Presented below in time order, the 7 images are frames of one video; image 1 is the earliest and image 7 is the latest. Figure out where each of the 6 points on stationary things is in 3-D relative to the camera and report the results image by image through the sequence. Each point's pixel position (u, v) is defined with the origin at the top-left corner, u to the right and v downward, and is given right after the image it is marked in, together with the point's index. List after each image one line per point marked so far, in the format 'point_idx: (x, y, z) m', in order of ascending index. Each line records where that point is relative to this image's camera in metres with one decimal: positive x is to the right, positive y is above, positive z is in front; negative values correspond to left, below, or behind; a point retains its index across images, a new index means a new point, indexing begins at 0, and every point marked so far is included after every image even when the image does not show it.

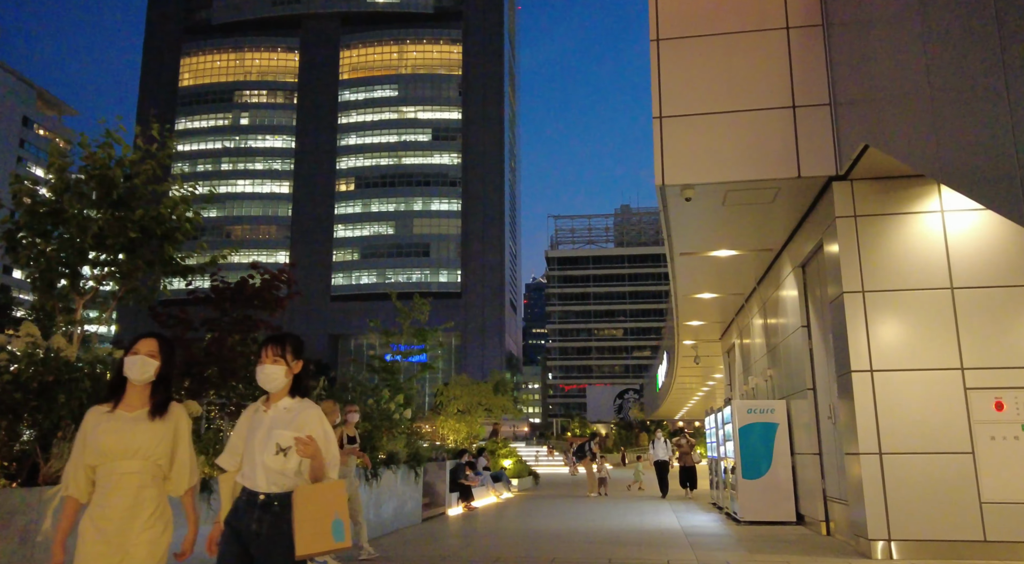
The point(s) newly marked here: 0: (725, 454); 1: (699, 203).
0: (+4.1, -3.4, +14.1) m
1: (+2.6, +1.1, +10.0) m
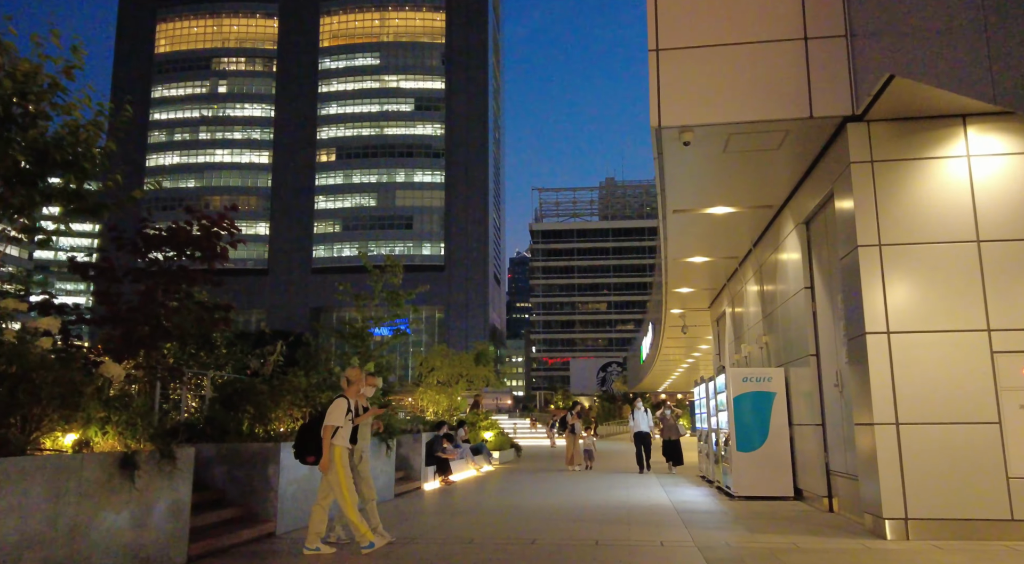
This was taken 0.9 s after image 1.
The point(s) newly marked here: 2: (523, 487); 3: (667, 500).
0: (+3.7, -2.7, +13.3) m
1: (+2.3, +1.7, +9.0) m
2: (+0.1, -3.9, +13.6) m
3: (+2.4, -3.4, +11.4) m
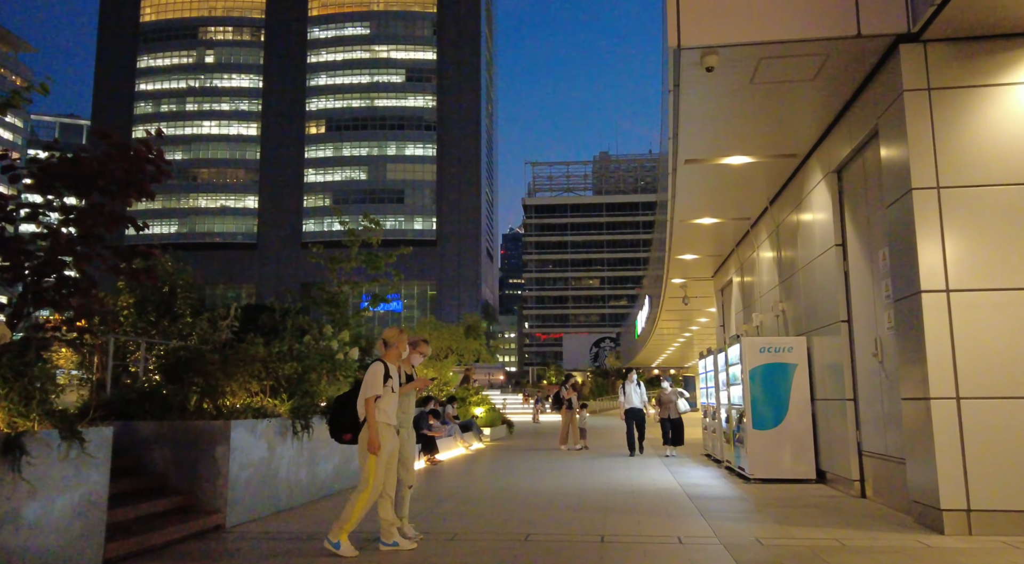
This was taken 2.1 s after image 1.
0: (+3.6, -2.0, +12.2) m
1: (+2.2, +2.2, +7.7) m
2: (0.0, -3.2, +12.5) m
3: (+2.3, -2.8, +10.2) m
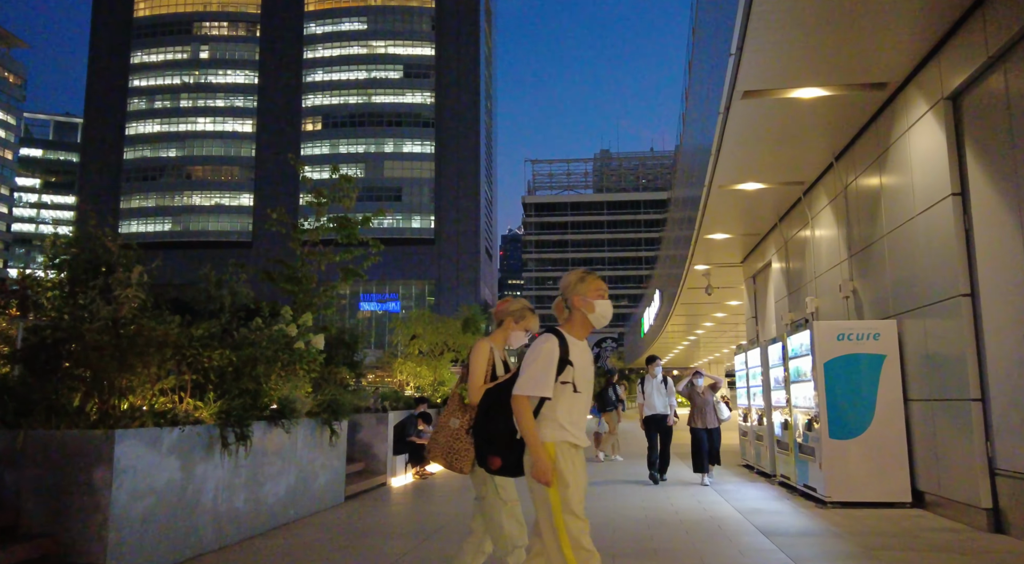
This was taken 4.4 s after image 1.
0: (+3.7, -1.7, +9.9) m
1: (+2.3, +2.6, +5.4) m
2: (+0.1, -2.9, +10.2) m
3: (+2.4, -2.4, +7.9) m
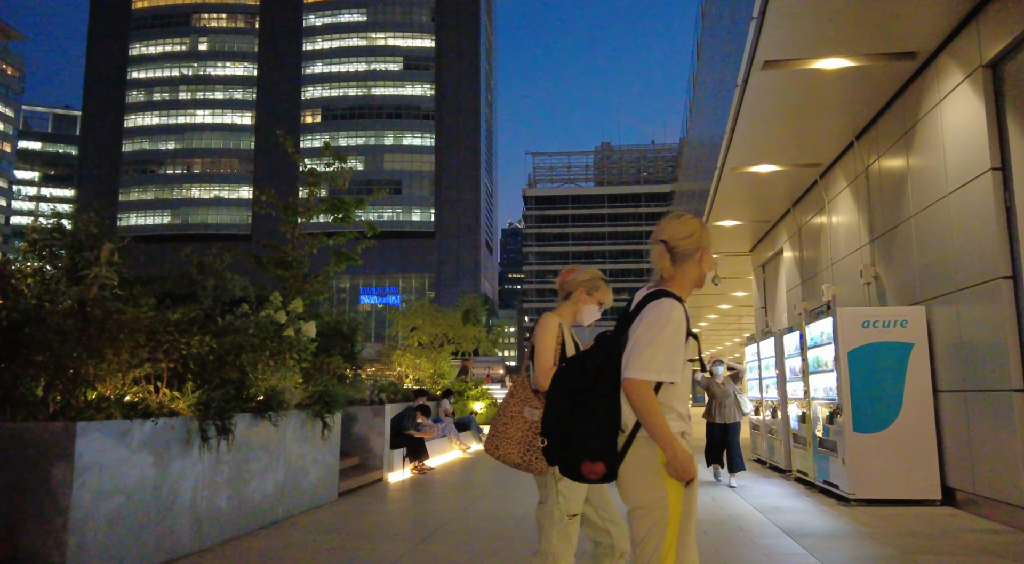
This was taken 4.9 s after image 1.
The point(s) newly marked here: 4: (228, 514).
0: (+3.7, -1.5, +9.4) m
1: (+2.3, +2.7, +4.9) m
2: (+0.1, -2.7, +9.7) m
3: (+2.4, -2.3, +7.4) m
4: (-2.4, -2.0, +6.1) m
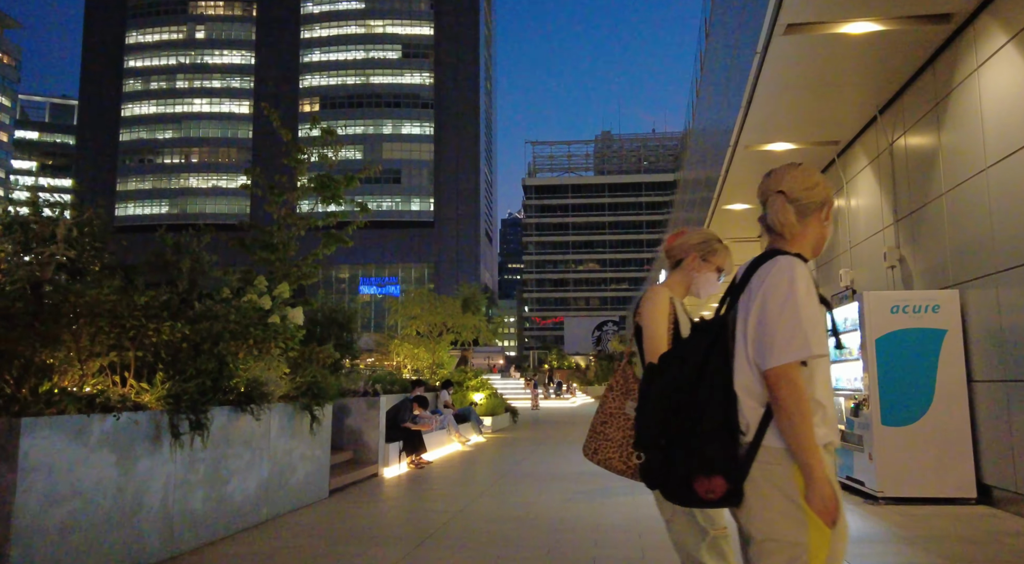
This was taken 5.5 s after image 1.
0: (+3.7, -1.3, +8.9) m
1: (+2.4, +2.8, +4.3) m
2: (+0.1, -2.5, +9.2) m
3: (+2.4, -2.1, +6.9) m
4: (-2.4, -1.8, +5.6) m
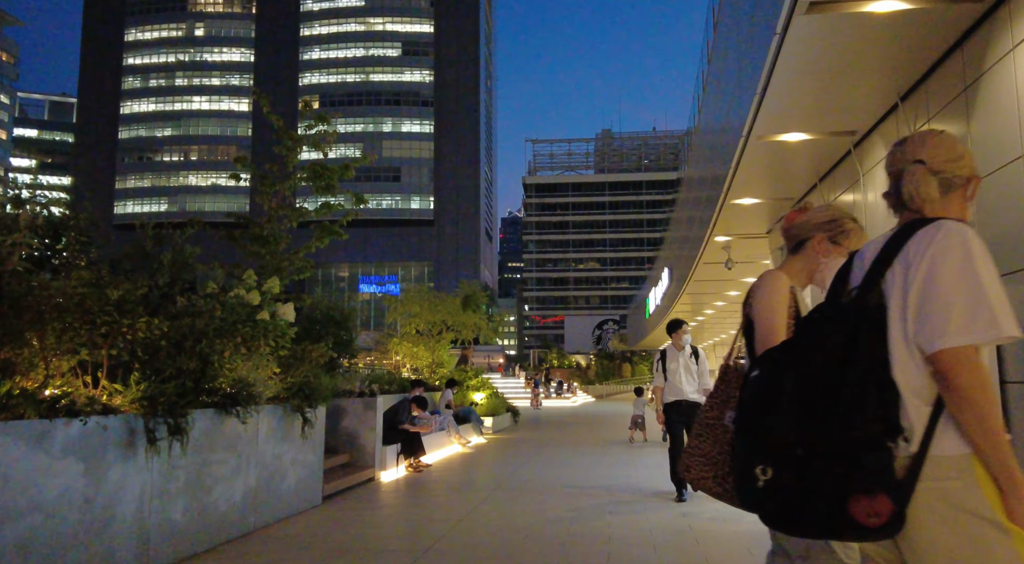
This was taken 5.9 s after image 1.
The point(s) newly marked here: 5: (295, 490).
0: (+3.8, -1.2, +8.4) m
1: (+2.4, +2.9, +3.9) m
2: (+0.2, -2.4, +8.8) m
3: (+2.5, -2.1, +6.5) m
4: (-2.3, -1.8, +5.2) m
5: (-2.1, -2.0, +7.0) m
